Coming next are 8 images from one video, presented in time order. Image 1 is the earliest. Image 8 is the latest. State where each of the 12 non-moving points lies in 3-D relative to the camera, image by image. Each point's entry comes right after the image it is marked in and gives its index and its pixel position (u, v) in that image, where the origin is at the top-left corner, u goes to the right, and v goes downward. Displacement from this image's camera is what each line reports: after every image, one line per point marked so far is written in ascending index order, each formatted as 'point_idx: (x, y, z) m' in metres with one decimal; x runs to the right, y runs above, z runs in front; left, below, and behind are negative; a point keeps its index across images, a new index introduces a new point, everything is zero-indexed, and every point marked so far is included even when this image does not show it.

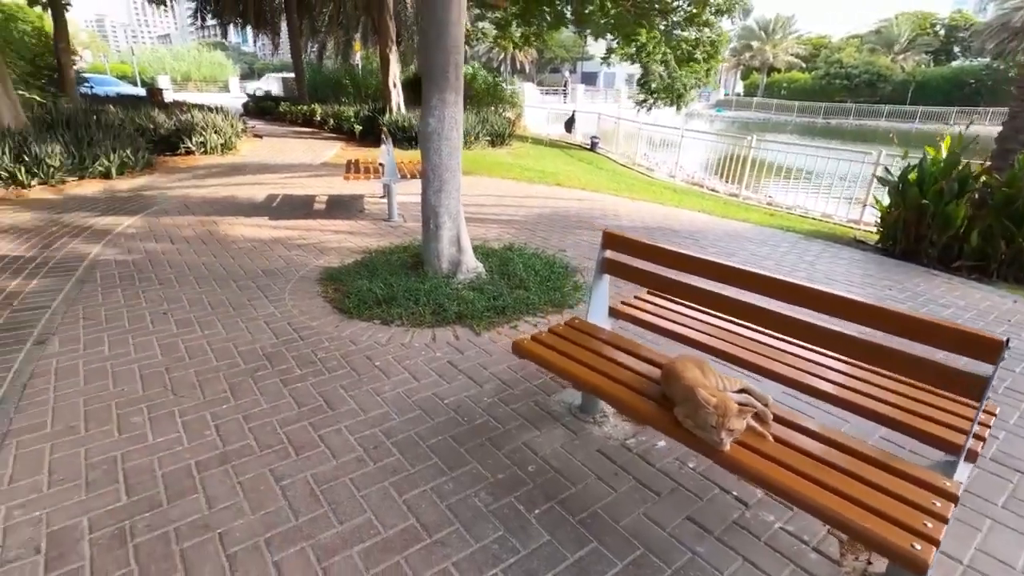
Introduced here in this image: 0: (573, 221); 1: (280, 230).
0: (+0.7, +0.8, +6.4) m
1: (-2.4, +0.6, +5.6) m
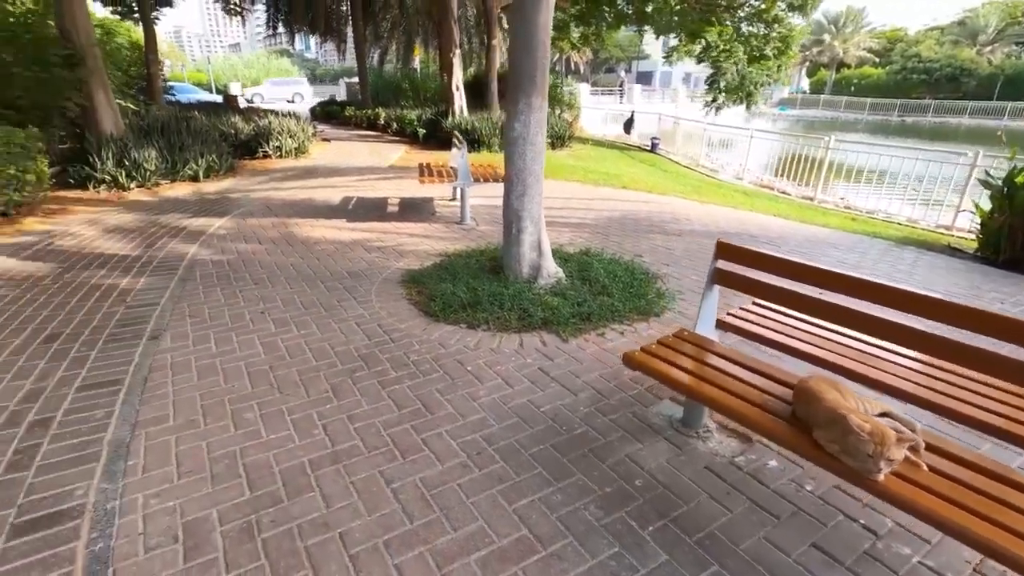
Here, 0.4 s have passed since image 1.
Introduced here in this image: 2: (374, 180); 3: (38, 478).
0: (+1.6, +0.7, +6.3) m
1: (-1.6, +0.6, +5.7) m
2: (-2.3, +1.8, +8.8) m
3: (-1.9, -0.8, +2.1) m
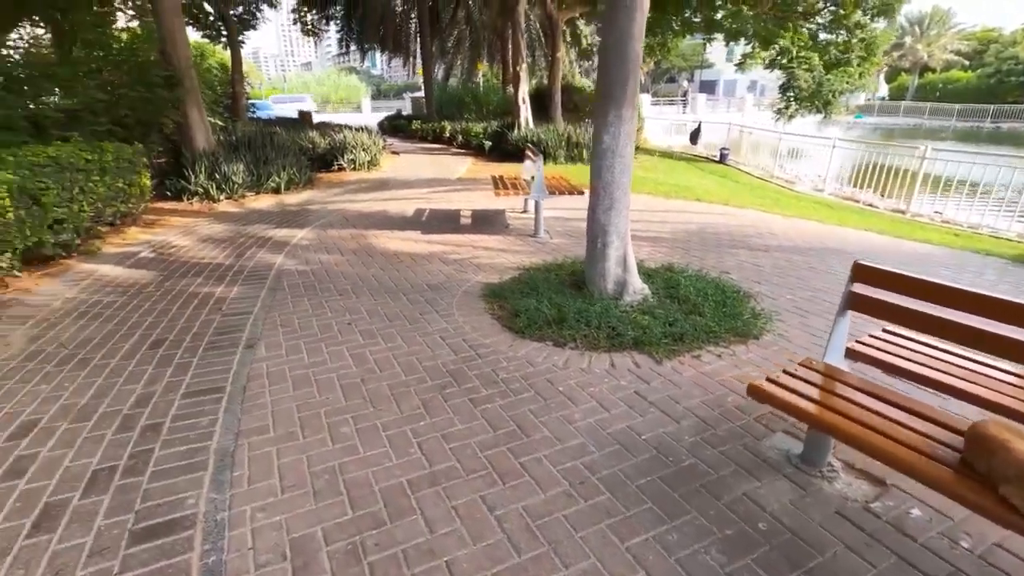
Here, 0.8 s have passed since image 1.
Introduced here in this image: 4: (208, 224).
0: (+2.4, +0.5, +6.0) m
1: (-0.8, +0.5, +5.8) m
2: (-1.1, +1.6, +9.0) m
3: (-1.5, -0.8, +2.2) m
4: (-3.9, +0.8, +6.8) m
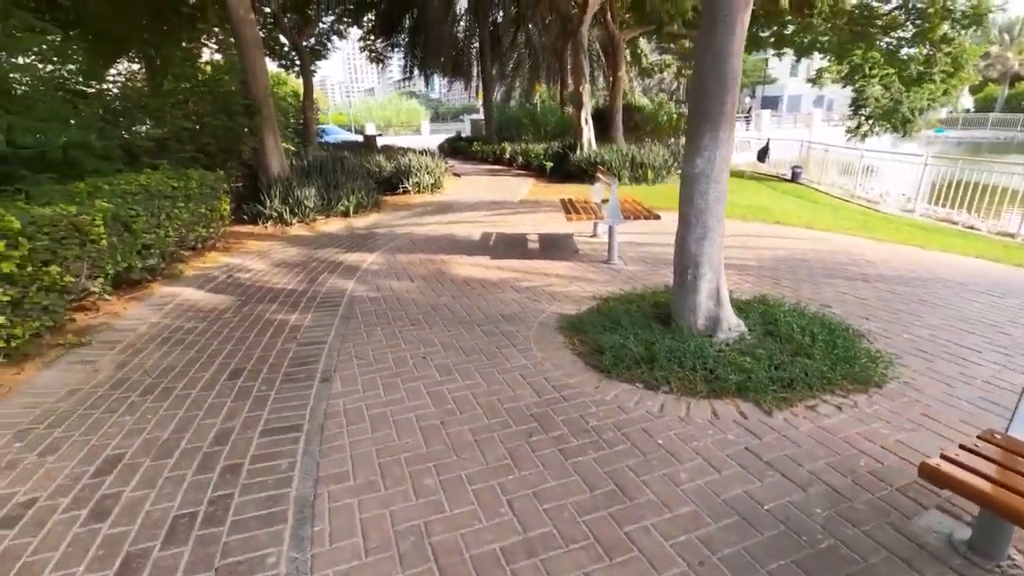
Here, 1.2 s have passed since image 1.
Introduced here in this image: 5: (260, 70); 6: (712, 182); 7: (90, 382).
0: (+3.2, +0.2, +5.5) m
1: (-0.1, +0.2, +5.6) m
2: (0.0, +1.2, +8.8) m
3: (-1.1, -1.0, +2.1) m
4: (-3.0, +0.5, +7.0) m
5: (-4.4, +3.8, +9.4) m
6: (+1.3, +0.7, +3.5) m
7: (-2.7, -0.6, +3.4) m
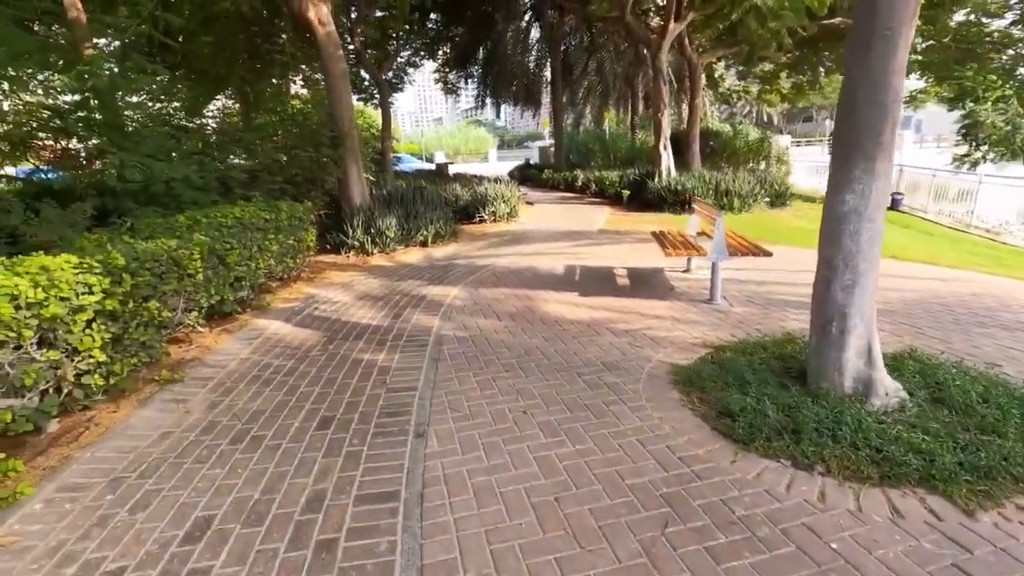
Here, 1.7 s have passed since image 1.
0: (+4.1, -0.2, +4.8) m
1: (+0.8, -0.2, +5.2) m
2: (+1.2, +0.7, +8.5) m
3: (-0.6, -1.2, +1.8) m
4: (-1.9, +0.1, +6.9) m
5: (-3.0, +3.3, +9.7) m
6: (+2.0, +0.4, +3.0) m
7: (-2.0, -0.8, +3.3) m
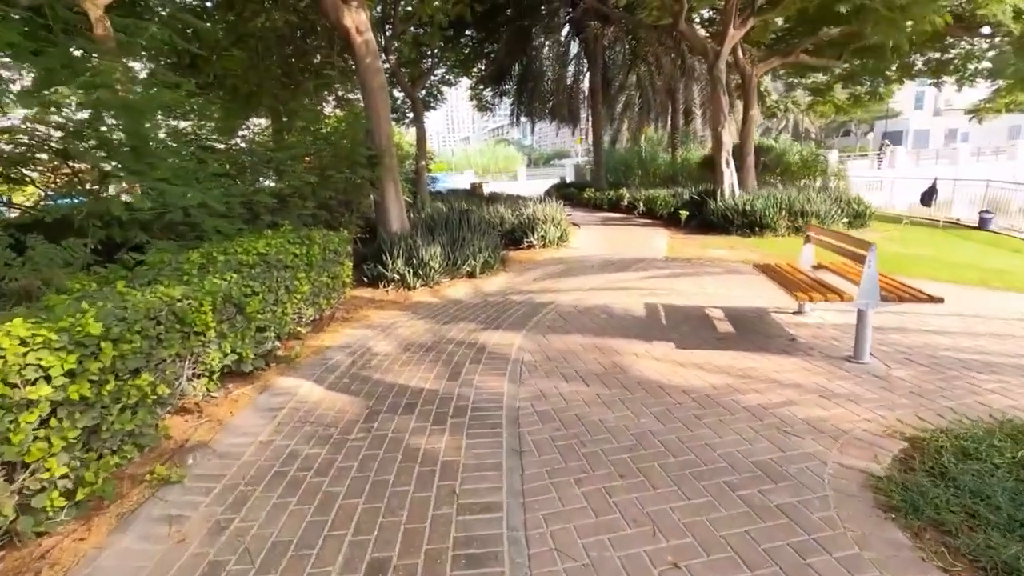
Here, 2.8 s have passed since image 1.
0: (+4.7, -0.6, +3.5) m
1: (+1.5, -0.6, +4.1) m
2: (+2.1, +0.1, +7.3) m
3: (-0.1, -1.5, +0.7) m
4: (-1.2, -0.4, +5.9) m
5: (-2.1, +2.8, +8.8) m
6: (+2.6, 0.0, +1.8) m
7: (-1.5, -1.2, +2.3) m
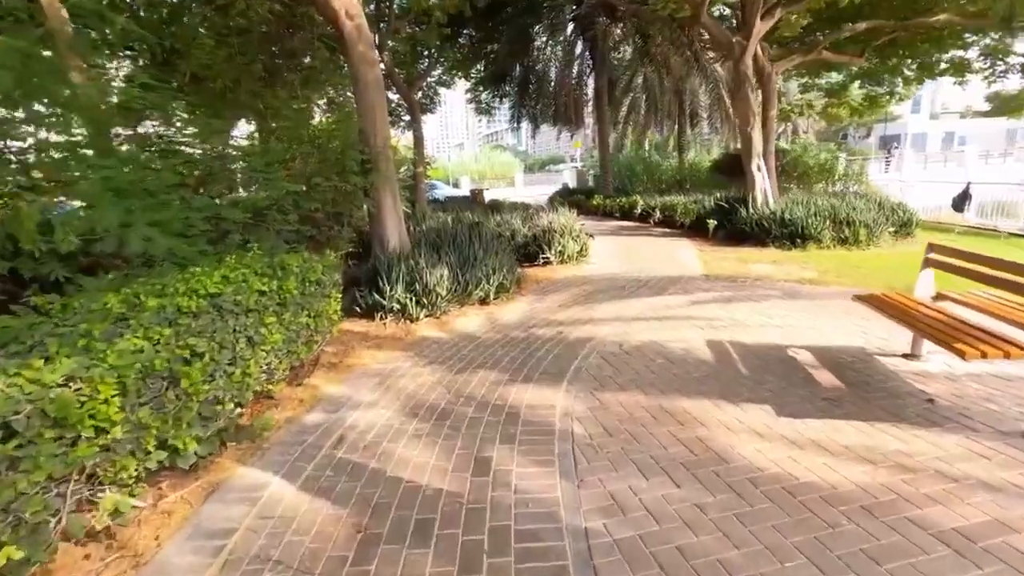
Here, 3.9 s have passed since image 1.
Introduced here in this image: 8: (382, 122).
0: (+5.0, -0.9, +2.3) m
1: (+1.8, -0.9, +2.9) m
2: (+2.3, -0.2, +6.1) m
3: (+0.2, -1.7, -0.5) m
4: (-0.9, -0.7, +4.7) m
5: (-1.8, +2.4, +7.6) m
6: (+2.9, -0.2, +0.7) m
7: (-1.2, -1.5, +1.1) m
8: (-1.8, +2.4, +7.6) m
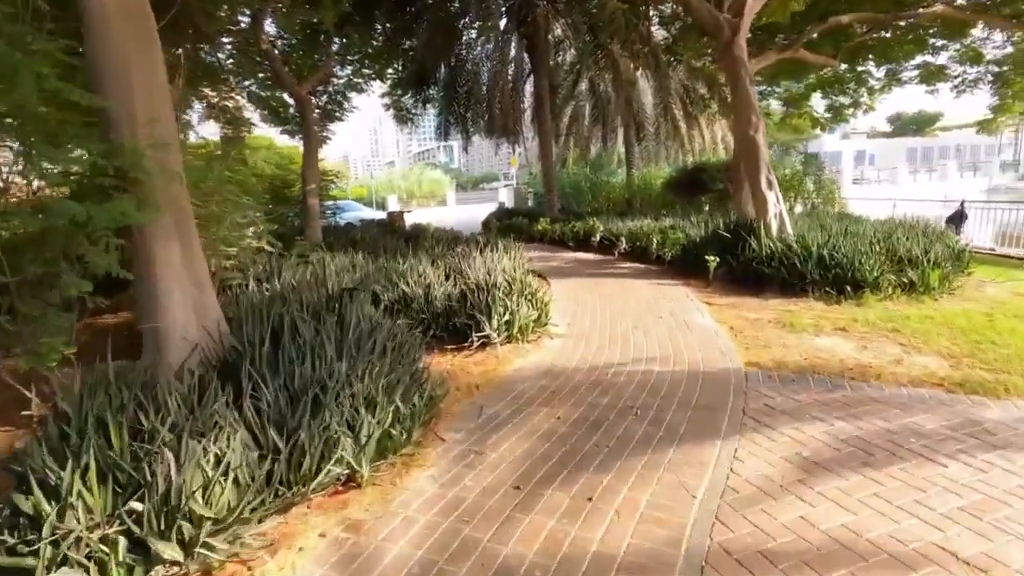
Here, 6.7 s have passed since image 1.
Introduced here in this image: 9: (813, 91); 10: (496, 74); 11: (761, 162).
0: (+4.9, -1.5, -0.7) m
1: (+1.7, -1.6, -0.5) m
2: (+1.8, -1.0, +2.9) m
3: (+0.6, -2.4, -4.1) m
4: (-1.2, -1.5, +1.0) m
5: (-2.6, +1.4, +3.9) m
6: (+3.0, -0.8, -2.5) m
7: (-1.0, -2.2, -2.6) m
8: (-2.6, +1.4, +3.9) m
9: (+10.2, +6.7, +18.1) m
10: (-0.5, +6.8, +17.1) m
11: (+4.0, +2.1, +8.9) m
